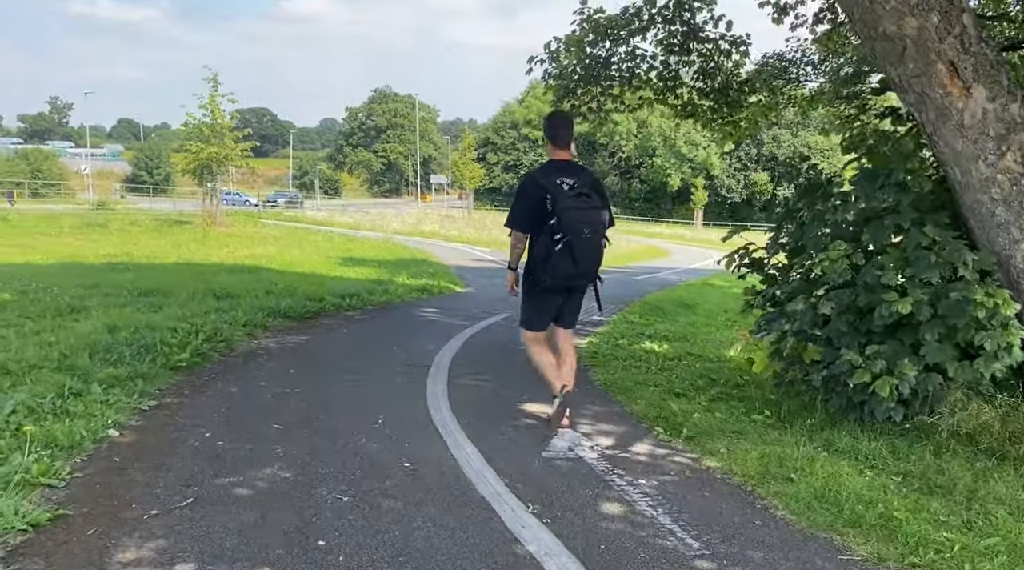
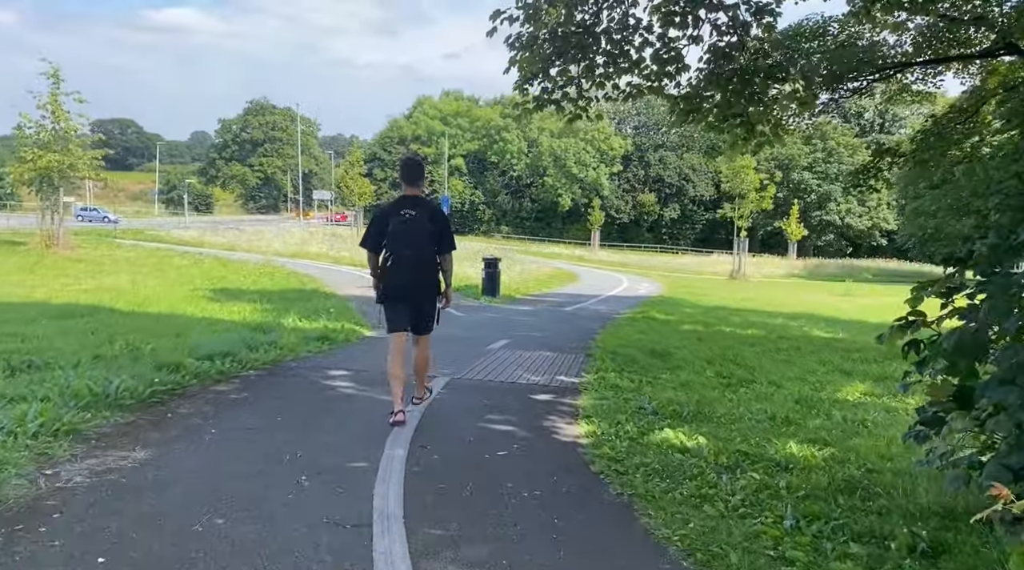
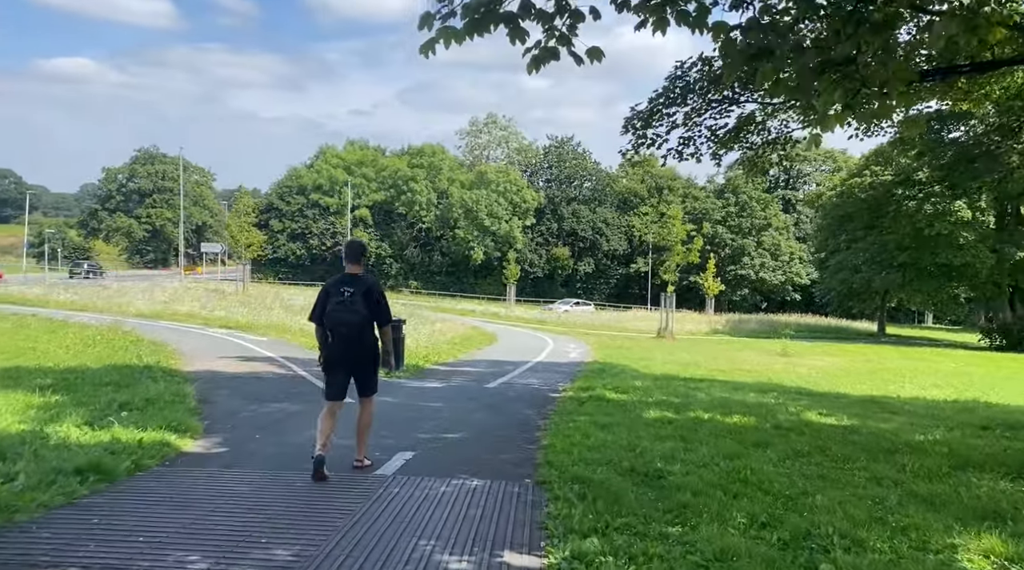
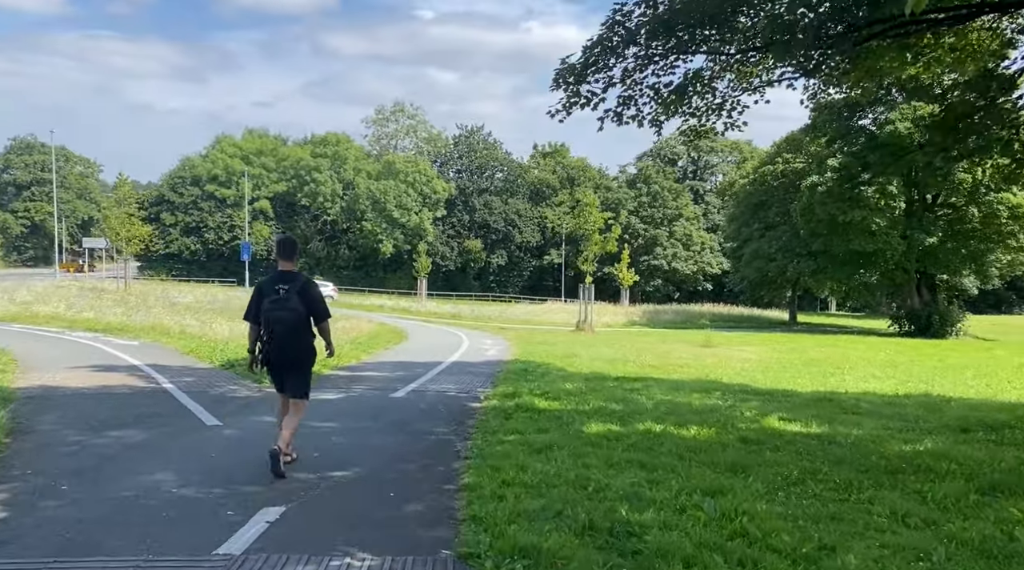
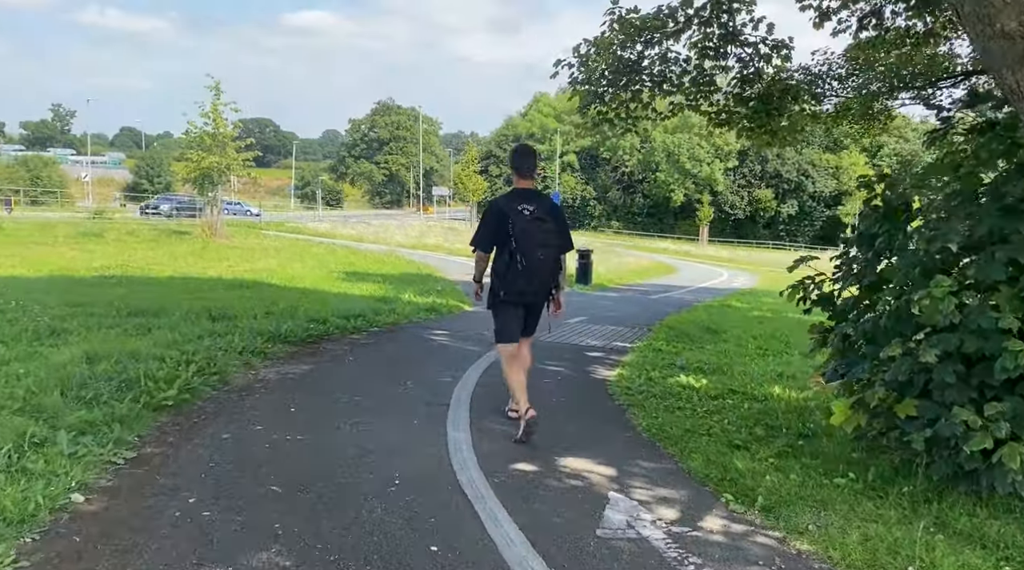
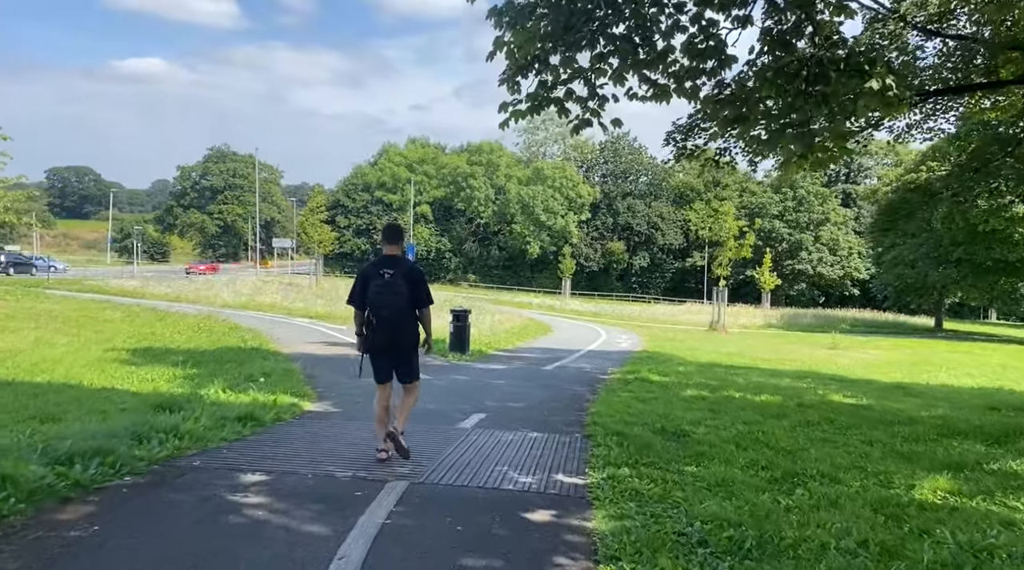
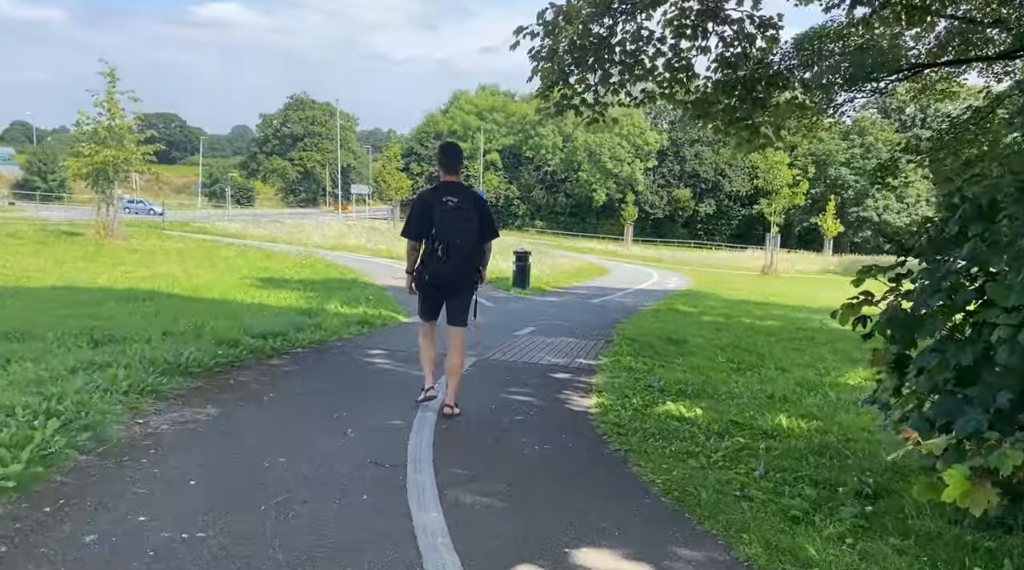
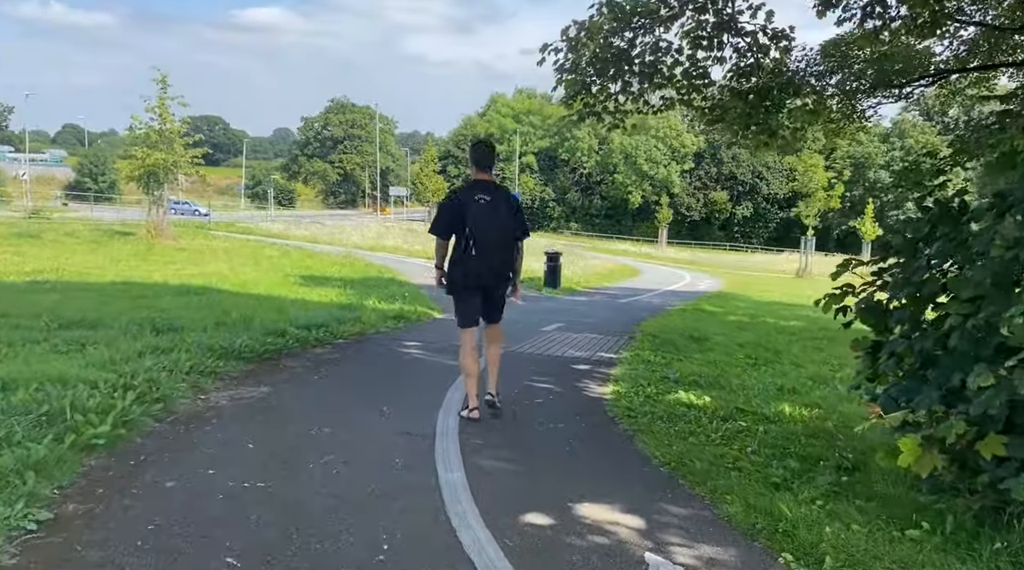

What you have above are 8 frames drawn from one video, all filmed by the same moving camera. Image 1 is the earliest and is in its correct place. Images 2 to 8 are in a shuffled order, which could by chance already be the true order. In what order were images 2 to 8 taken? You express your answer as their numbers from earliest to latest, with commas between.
5, 8, 7, 2, 6, 3, 4
